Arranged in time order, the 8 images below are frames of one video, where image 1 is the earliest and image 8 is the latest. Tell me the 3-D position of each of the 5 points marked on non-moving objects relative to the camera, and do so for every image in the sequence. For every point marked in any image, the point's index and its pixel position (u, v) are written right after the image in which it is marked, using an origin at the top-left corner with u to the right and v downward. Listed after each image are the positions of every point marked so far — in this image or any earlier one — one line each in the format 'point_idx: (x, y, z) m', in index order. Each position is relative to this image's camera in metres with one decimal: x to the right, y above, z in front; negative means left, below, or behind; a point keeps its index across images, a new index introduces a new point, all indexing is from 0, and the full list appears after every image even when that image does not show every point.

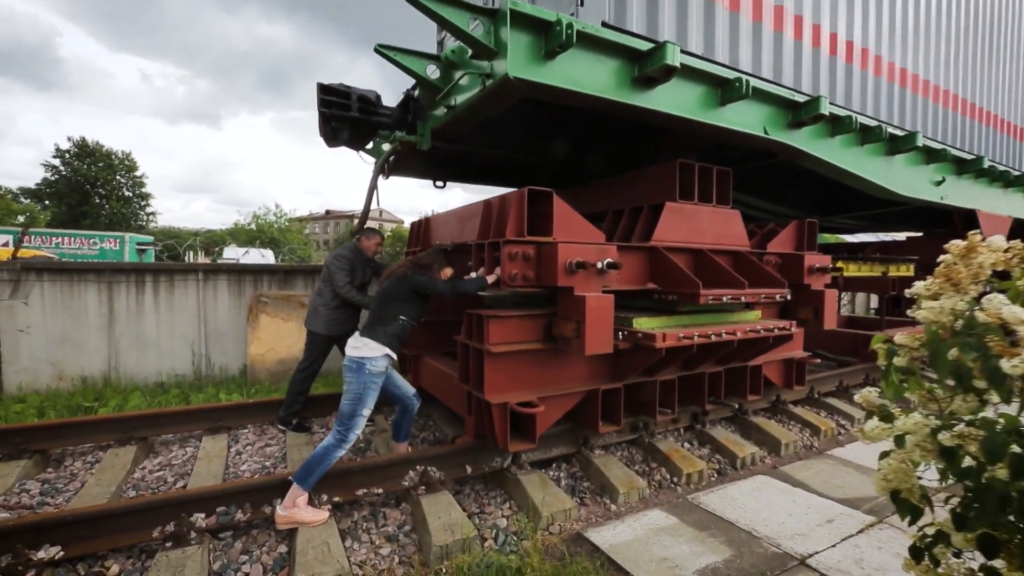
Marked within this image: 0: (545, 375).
0: (+0.2, -0.7, +3.7) m
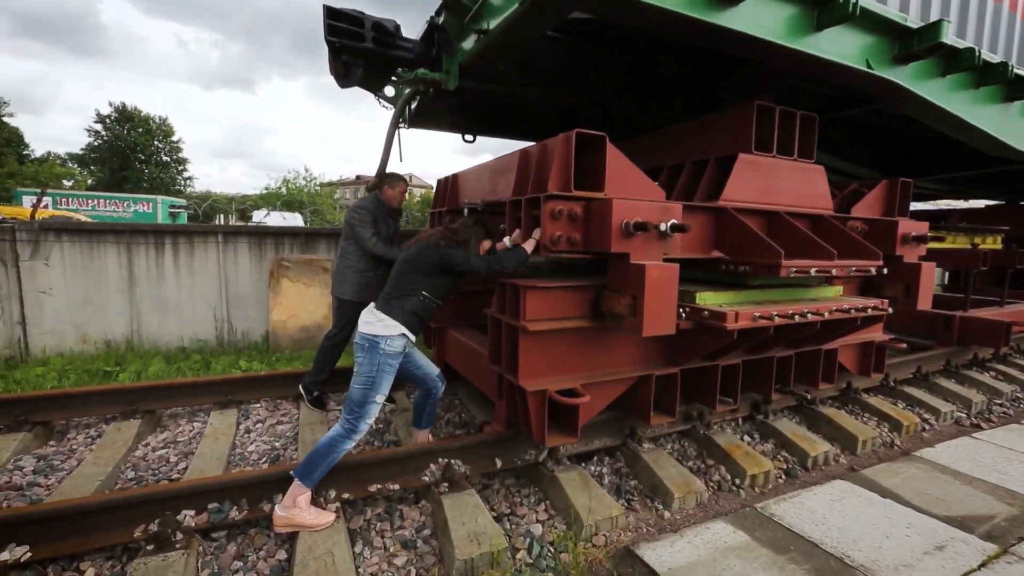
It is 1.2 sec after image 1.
0: (+0.5, -0.5, +3.1) m
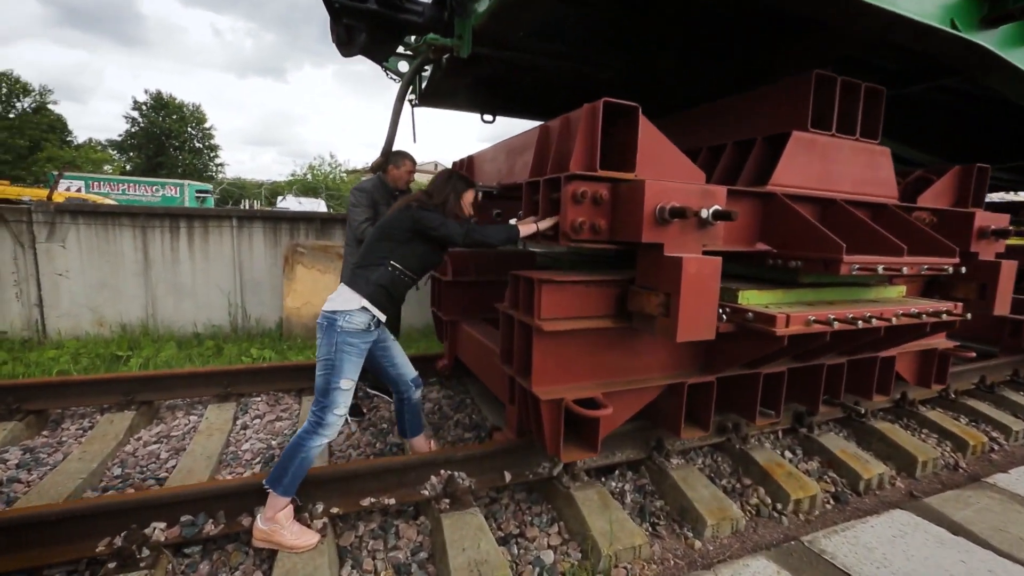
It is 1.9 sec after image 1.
0: (+0.6, -0.4, +2.7) m
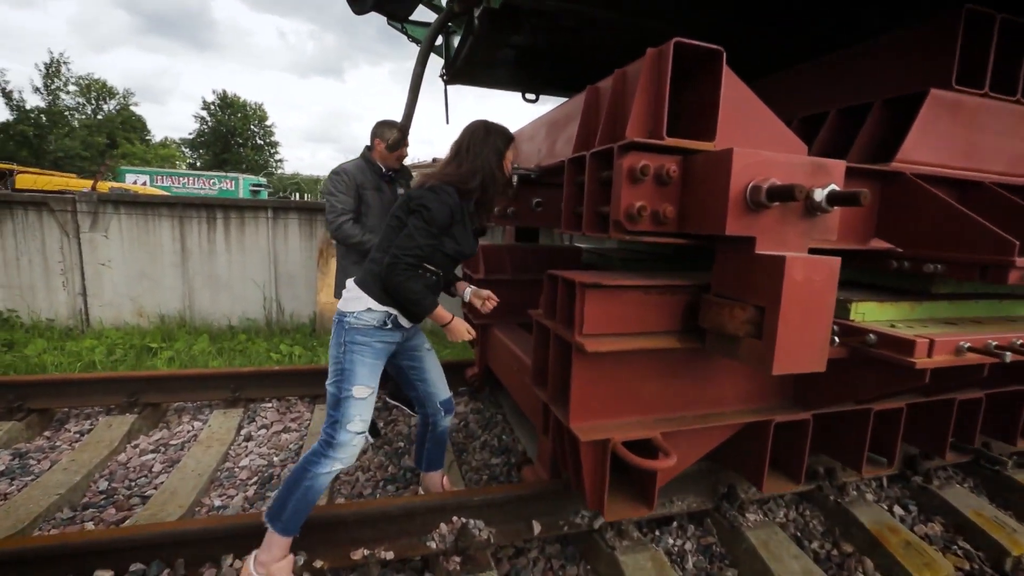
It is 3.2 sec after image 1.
0: (+0.7, -0.5, +2.1) m
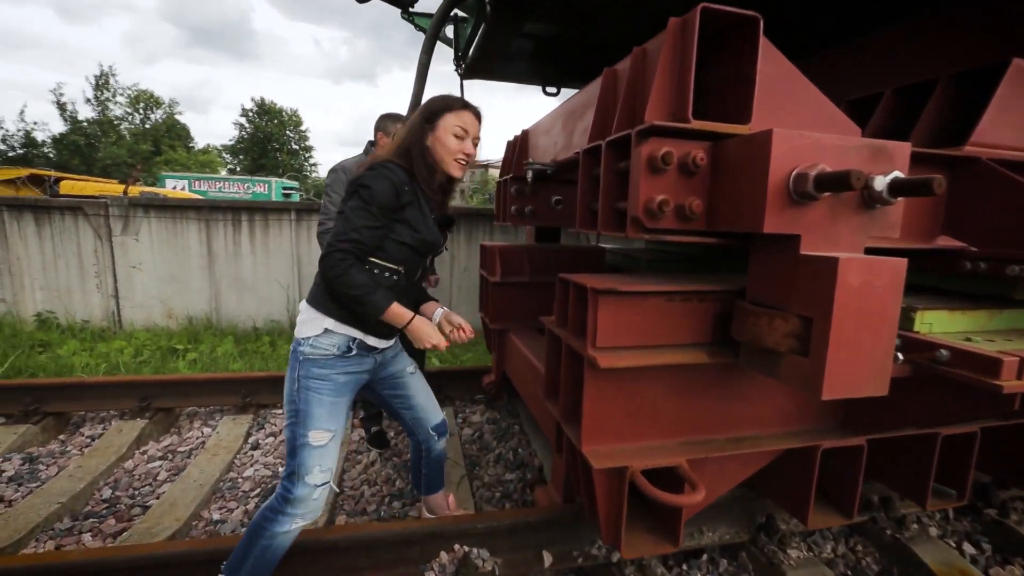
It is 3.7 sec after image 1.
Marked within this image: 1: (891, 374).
0: (+0.7, -0.5, +1.8) m
1: (+1.2, -0.3, +1.4) m
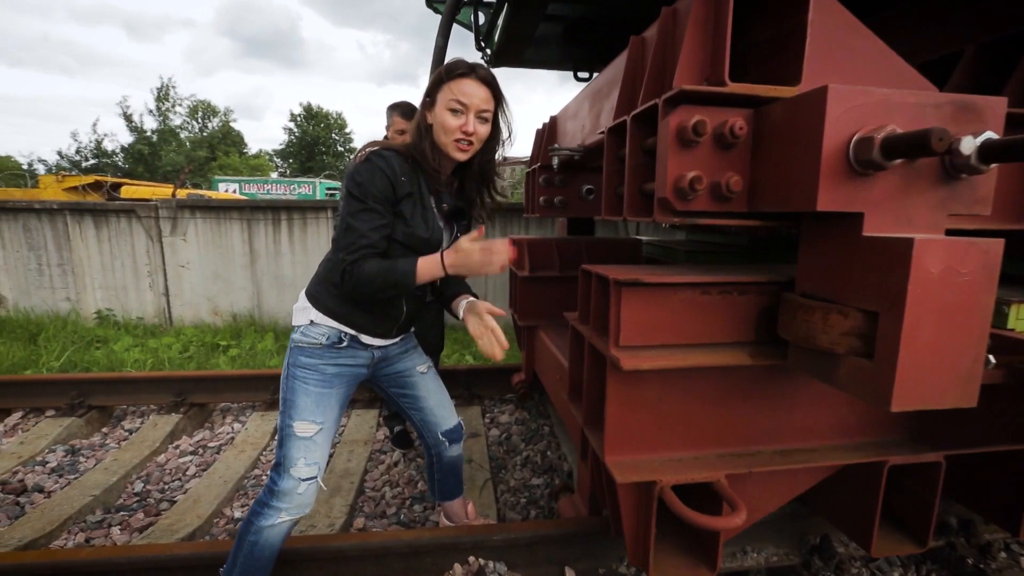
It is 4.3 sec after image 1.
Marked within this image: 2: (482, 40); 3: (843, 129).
0: (+0.8, -0.4, +1.6) m
1: (+1.2, -0.2, +1.2) m
2: (-0.3, +2.1, +4.0) m
3: (+0.8, +0.4, +1.1) m
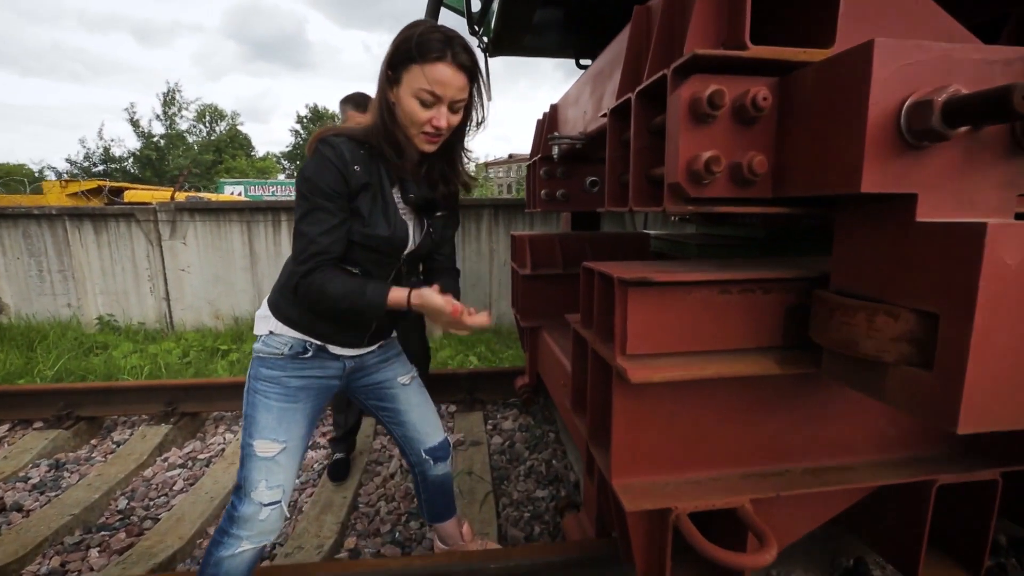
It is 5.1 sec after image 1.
0: (+0.8, -0.4, +1.4) m
1: (+1.1, -0.2, +1.0) m
2: (-0.3, +2.1, +3.8) m
3: (+0.8, +0.4, +0.9) m
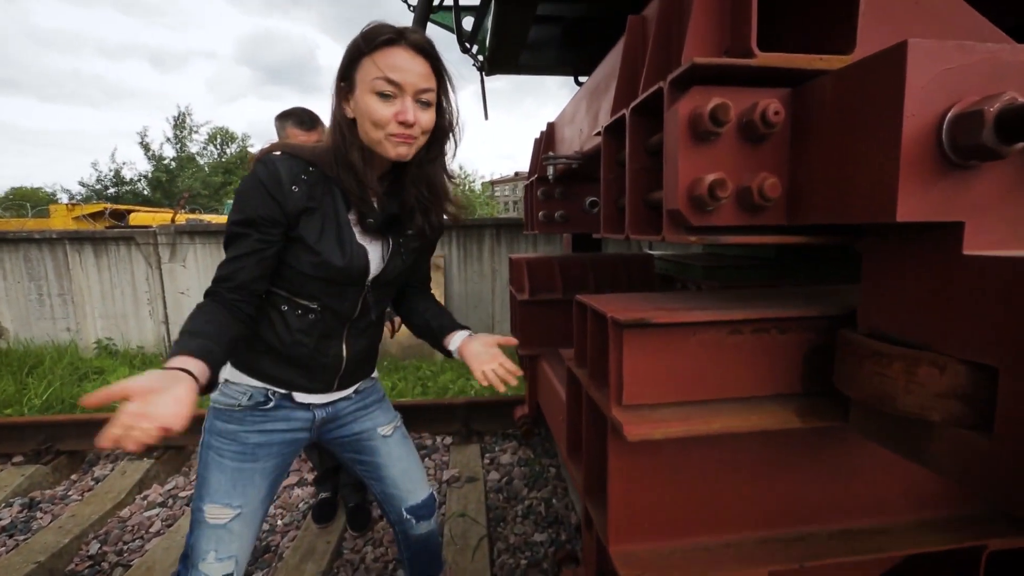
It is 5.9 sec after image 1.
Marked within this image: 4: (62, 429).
0: (+0.7, -0.5, +1.2) m
1: (+1.1, -0.3, +0.8) m
2: (-0.3, +1.9, +3.7) m
3: (+0.7, +0.3, +0.8) m
4: (-3.2, -1.0, +3.4) m
